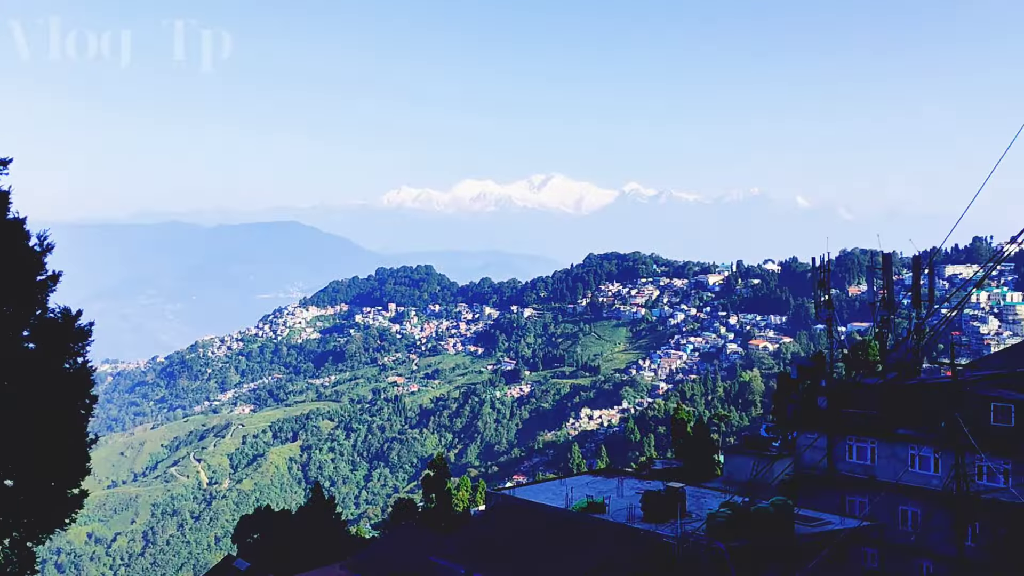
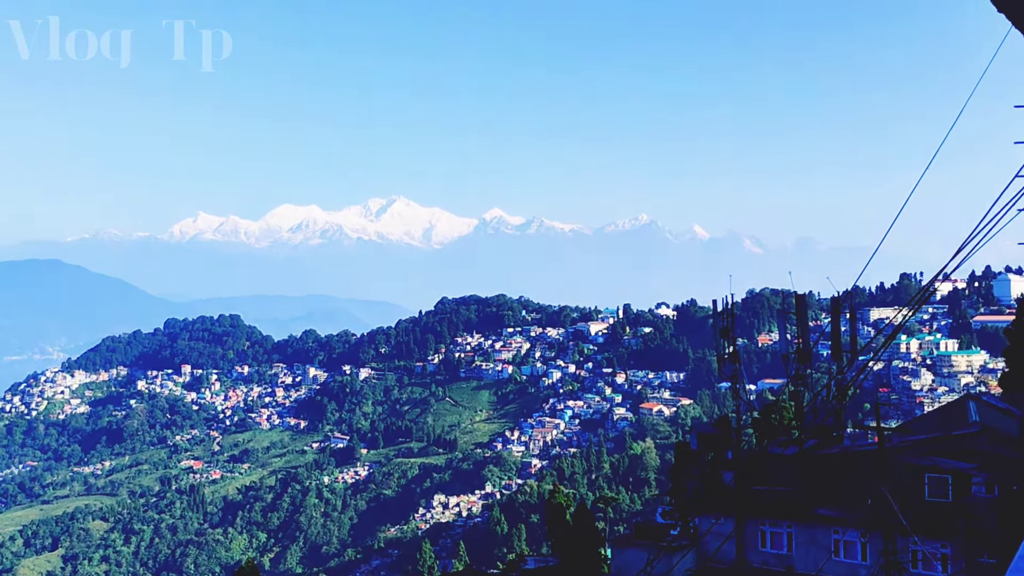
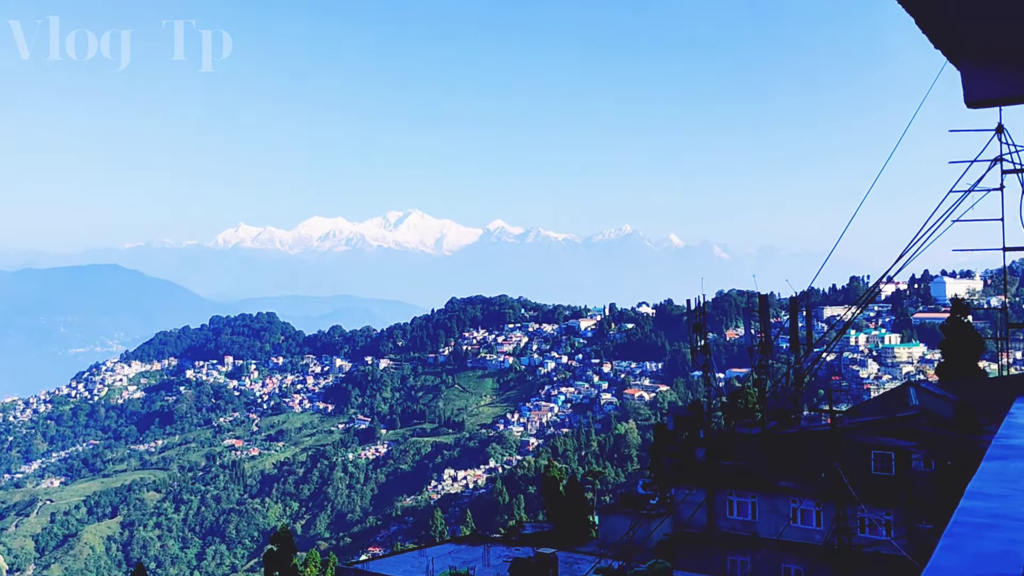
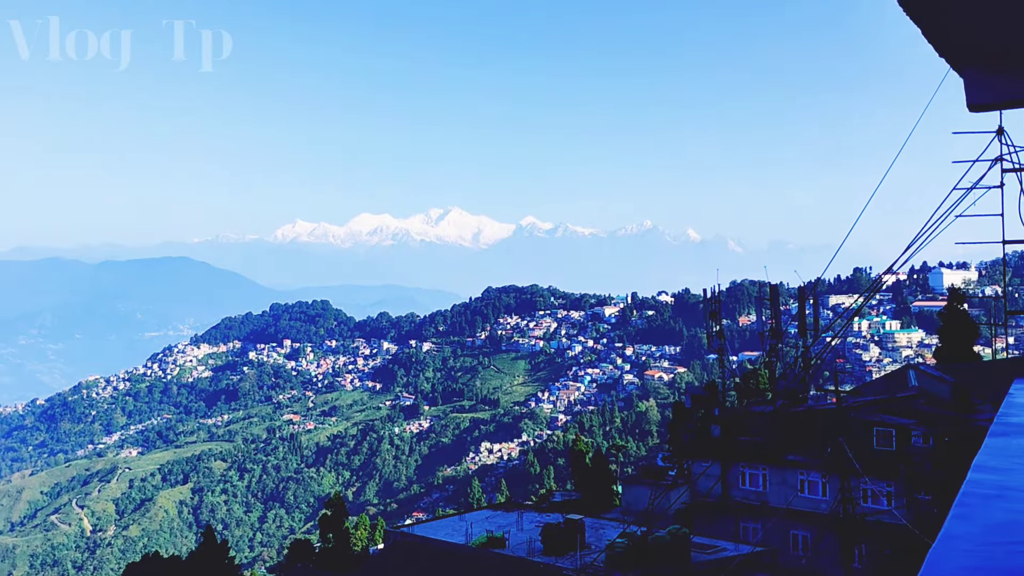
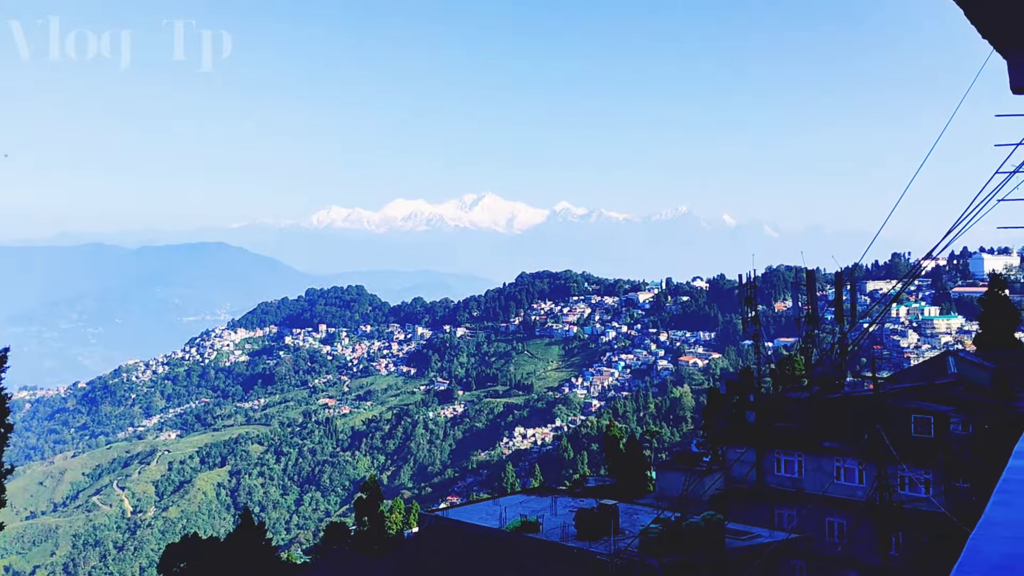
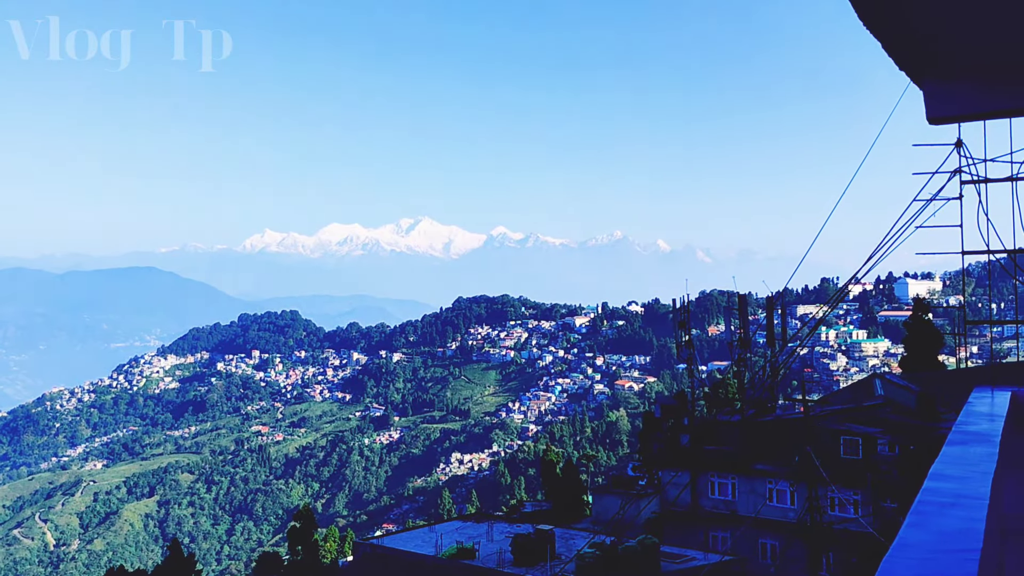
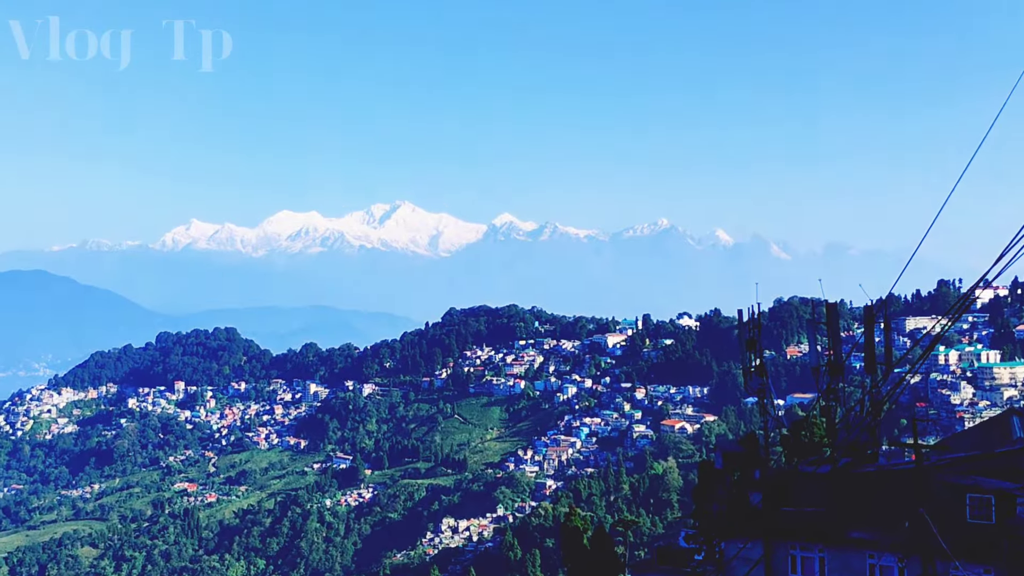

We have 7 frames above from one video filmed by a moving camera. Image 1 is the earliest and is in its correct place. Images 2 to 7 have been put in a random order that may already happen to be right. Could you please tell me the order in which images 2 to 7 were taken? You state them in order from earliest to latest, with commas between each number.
5, 4, 6, 3, 2, 7
